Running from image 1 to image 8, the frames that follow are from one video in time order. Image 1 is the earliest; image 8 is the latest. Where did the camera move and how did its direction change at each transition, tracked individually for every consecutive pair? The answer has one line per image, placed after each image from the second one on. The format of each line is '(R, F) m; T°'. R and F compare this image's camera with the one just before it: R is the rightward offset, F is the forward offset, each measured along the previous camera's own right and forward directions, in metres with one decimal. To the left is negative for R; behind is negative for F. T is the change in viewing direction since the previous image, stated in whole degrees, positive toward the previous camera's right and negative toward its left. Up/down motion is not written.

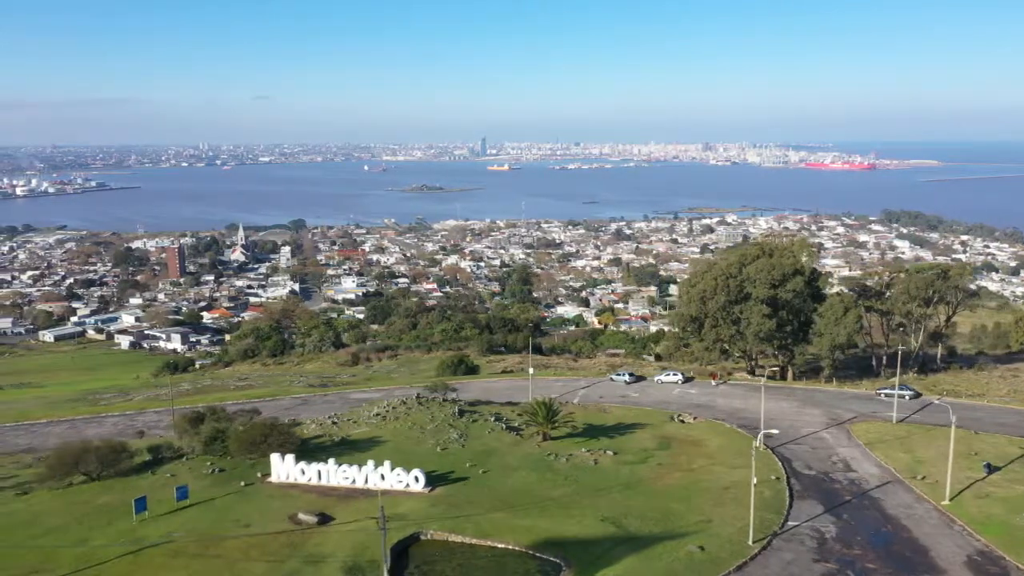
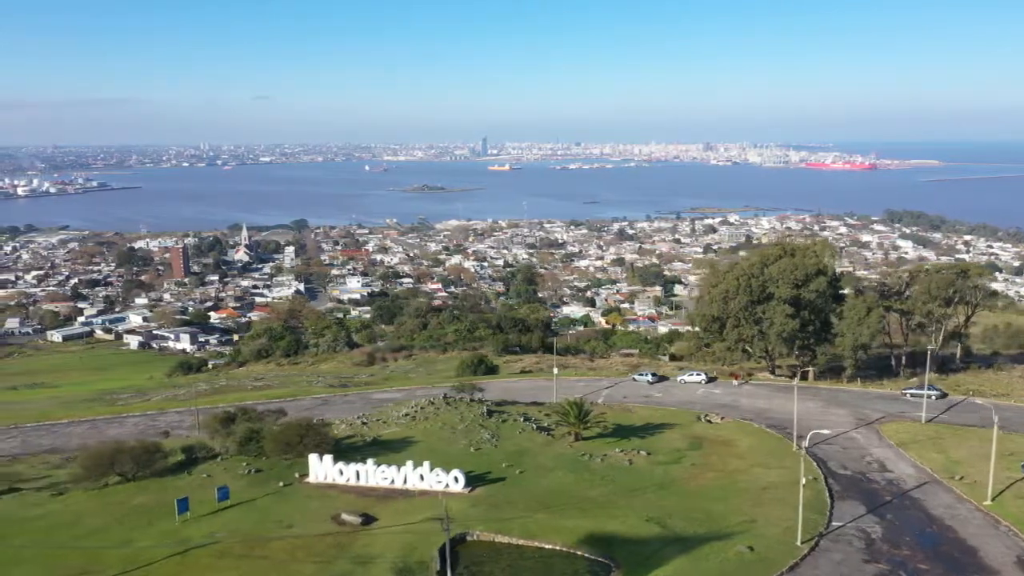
(-0.8, +0.1) m; 0°
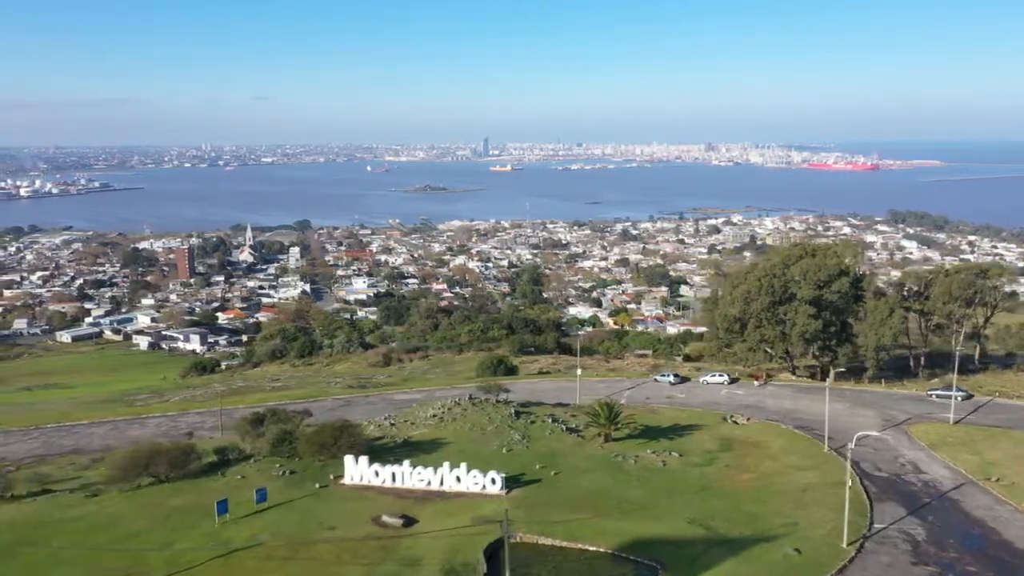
(-0.8, 0.0) m; 0°
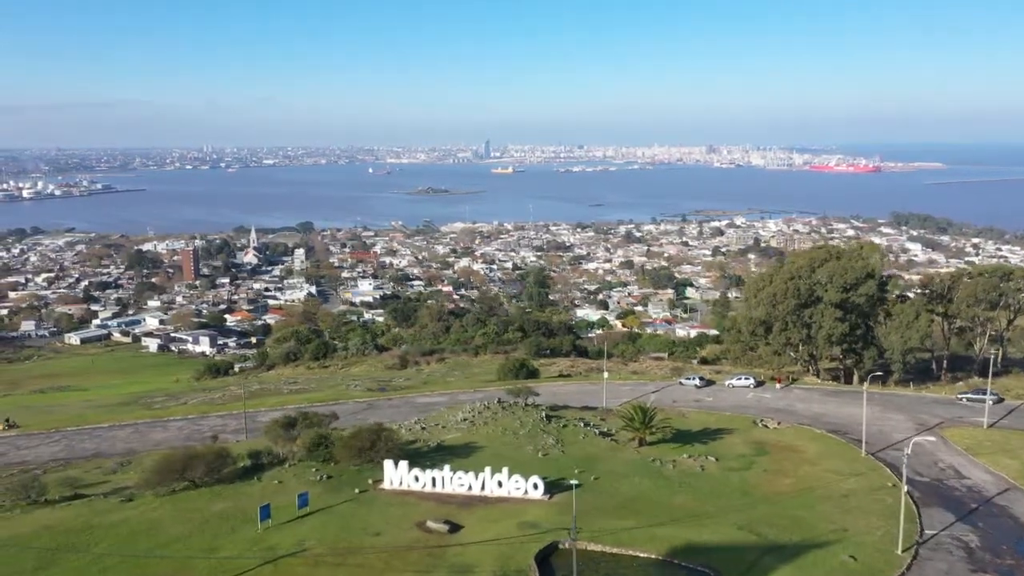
(-0.8, +0.2) m; 0°
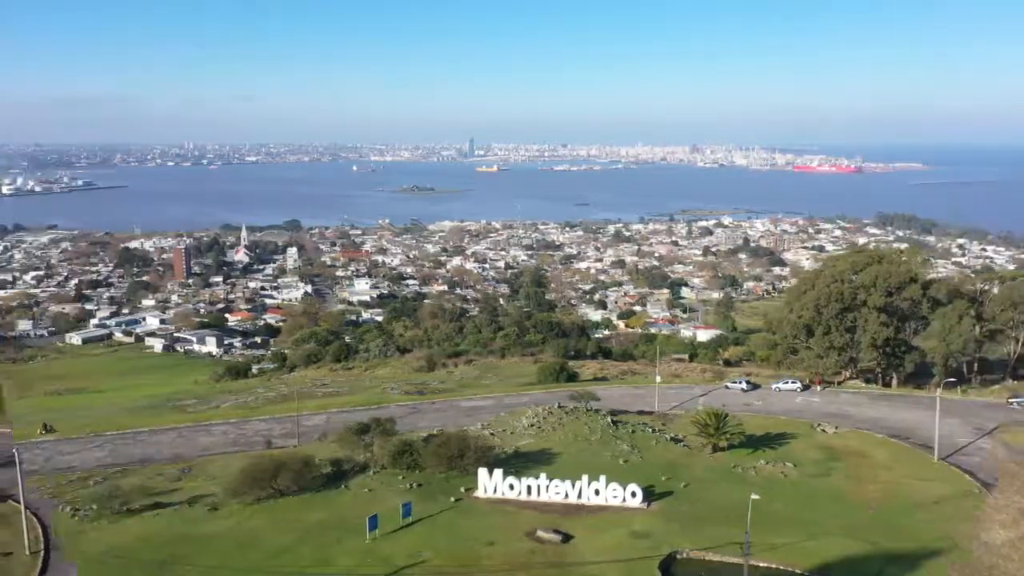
(-2.4, +0.1) m; +1°
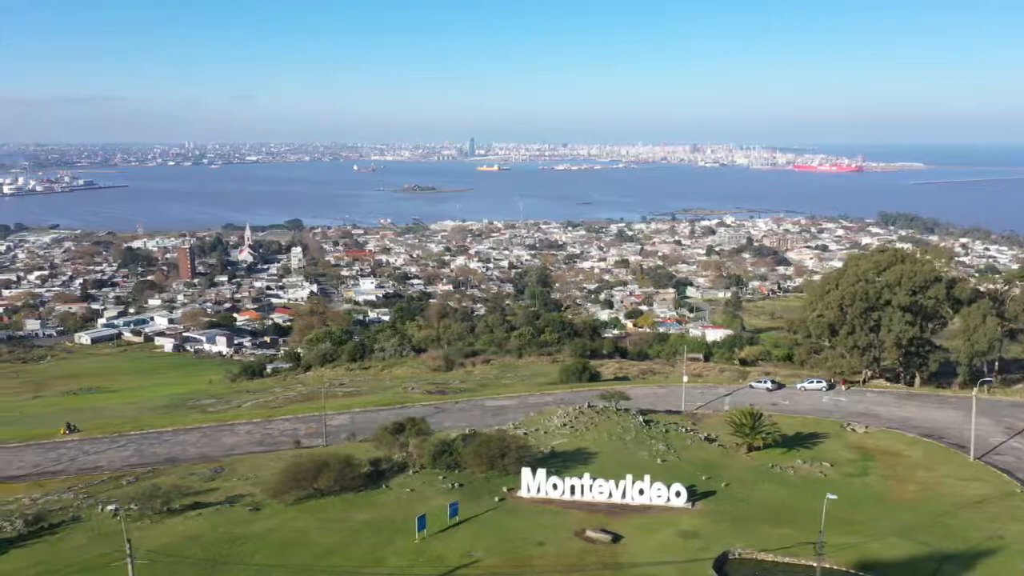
(-0.9, 0.0) m; 0°
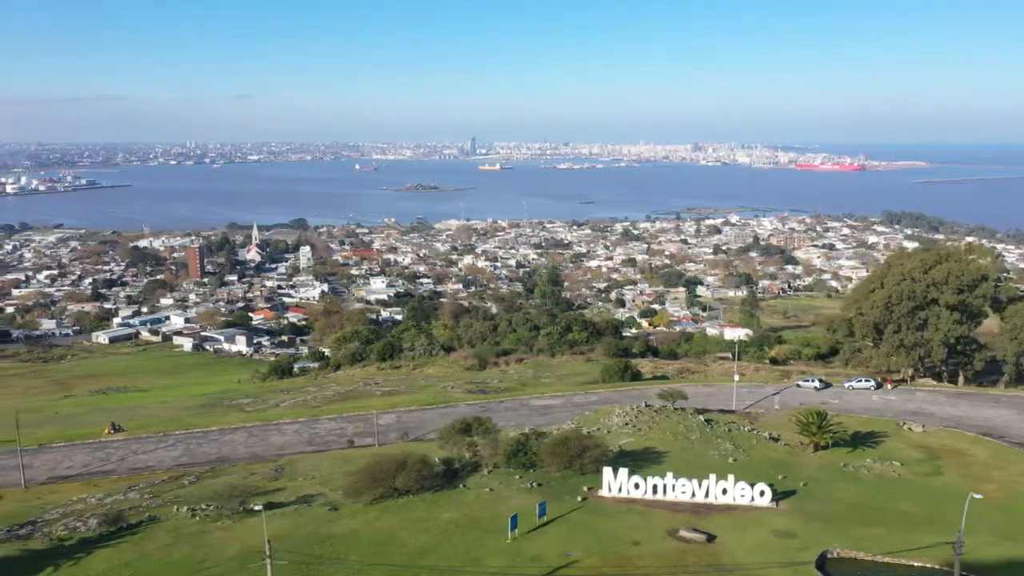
(-1.7, +0.1) m; 0°
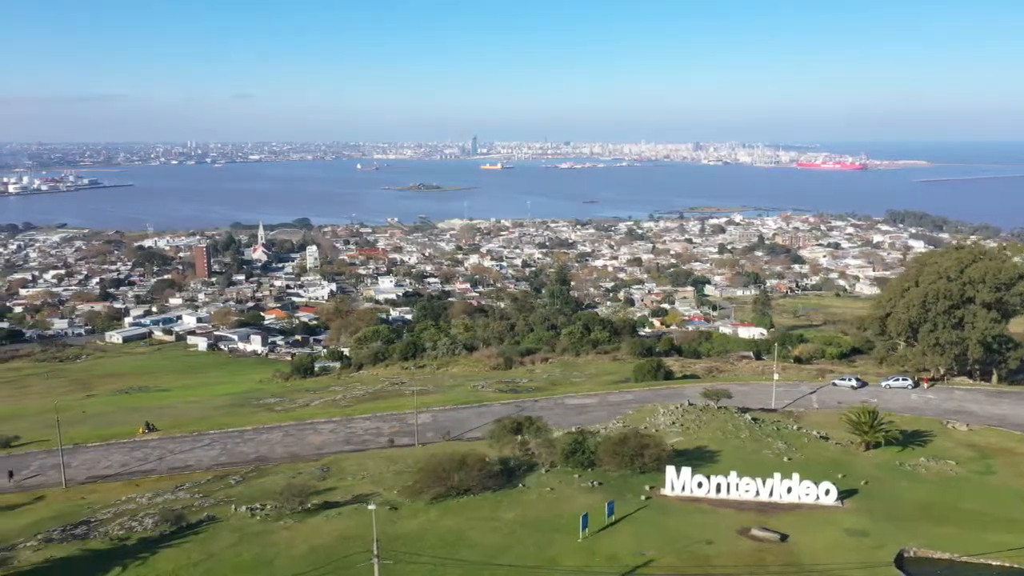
(-1.3, +0.1) m; 0°
